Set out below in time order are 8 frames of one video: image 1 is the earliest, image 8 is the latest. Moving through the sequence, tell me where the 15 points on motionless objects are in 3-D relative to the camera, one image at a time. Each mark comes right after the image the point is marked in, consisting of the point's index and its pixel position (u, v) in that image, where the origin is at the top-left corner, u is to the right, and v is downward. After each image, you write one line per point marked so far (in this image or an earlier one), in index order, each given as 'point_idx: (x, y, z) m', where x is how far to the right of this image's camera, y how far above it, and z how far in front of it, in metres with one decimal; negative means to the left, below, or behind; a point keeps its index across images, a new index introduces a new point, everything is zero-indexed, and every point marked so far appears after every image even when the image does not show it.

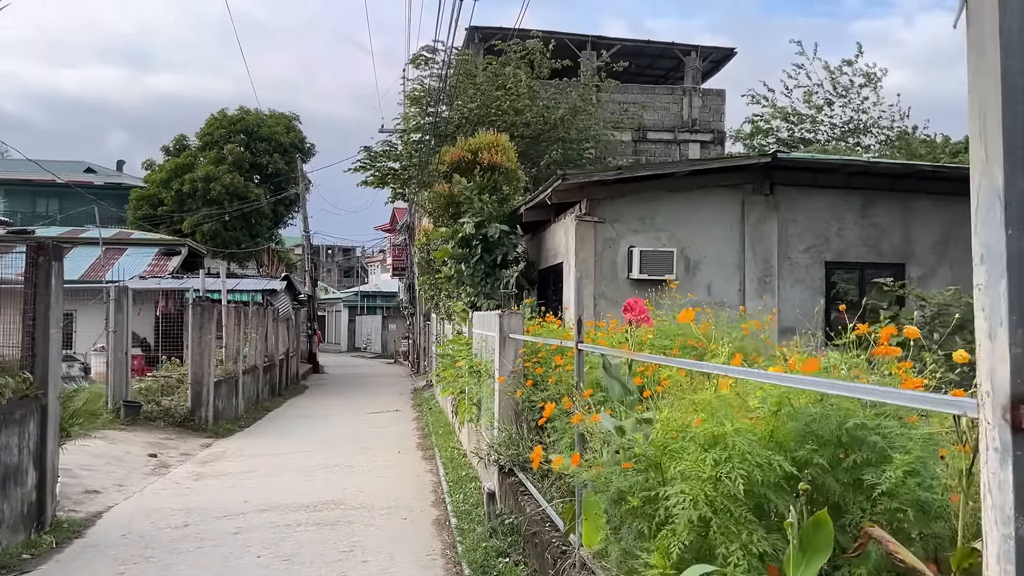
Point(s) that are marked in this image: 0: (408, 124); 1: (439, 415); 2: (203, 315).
0: (-2.3, +3.7, +18.5) m
1: (-1.1, -1.9, +12.3) m
2: (-4.4, -0.4, +11.8) m
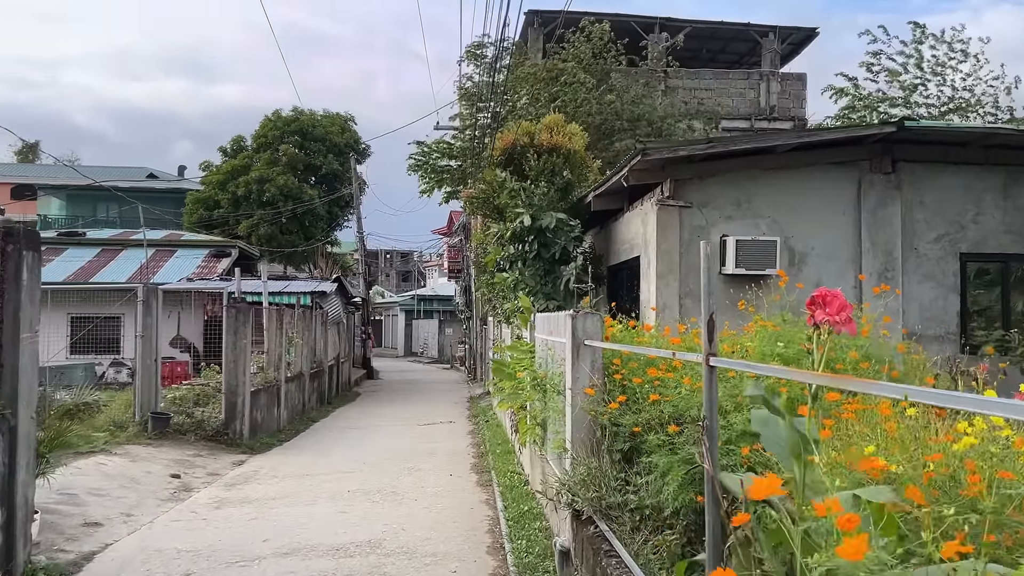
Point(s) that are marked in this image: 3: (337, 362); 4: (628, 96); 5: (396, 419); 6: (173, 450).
0: (-1.0, +3.6, +17.3) m
1: (-0.2, -1.9, +11.0) m
2: (-3.6, -0.4, +10.8) m
3: (-4.1, -1.7, +19.3) m
4: (+2.3, +3.9, +16.6) m
5: (-2.0, -2.3, +14.6) m
6: (-3.9, -1.9, +9.6) m
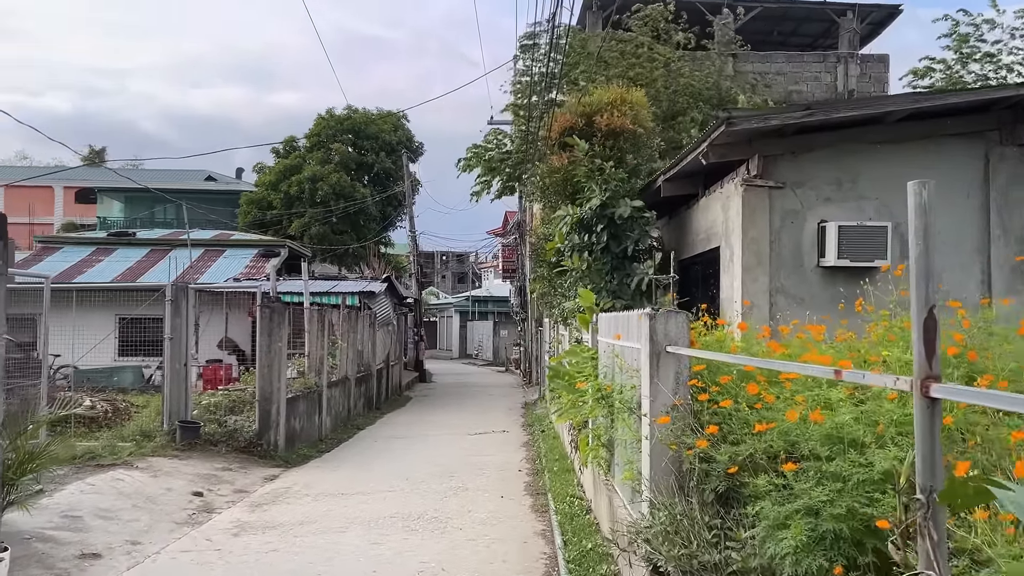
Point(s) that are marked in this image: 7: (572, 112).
0: (+0.1, +3.6, +16.3) m
1: (+0.5, -1.9, +10.0) m
2: (-2.9, -0.4, +9.9) m
3: (-2.8, -1.7, +18.5) m
4: (+3.3, +3.9, +15.4) m
5: (-1.1, -2.3, +13.7) m
6: (-3.3, -1.9, +8.8) m
7: (+0.8, +2.2, +10.3) m
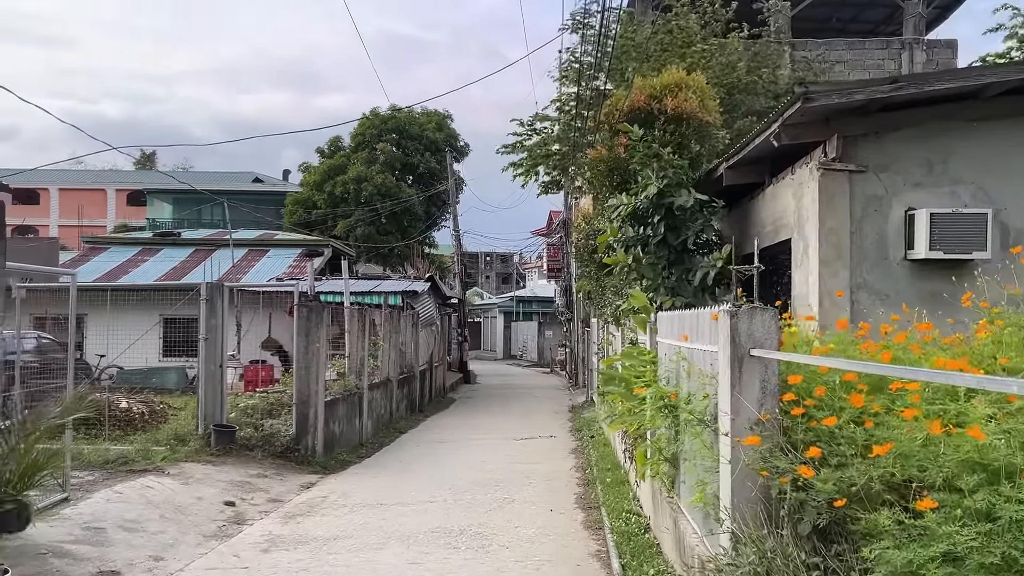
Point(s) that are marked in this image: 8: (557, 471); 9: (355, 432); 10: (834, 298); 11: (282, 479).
0: (+1.0, +3.7, +15.7) m
1: (+1.1, -1.9, +9.4) m
2: (-2.3, -0.3, +9.5) m
3: (-1.8, -1.7, +18.1) m
4: (+4.2, +3.9, +14.7) m
5: (-0.3, -2.3, +13.2) m
6: (-2.8, -1.8, +8.4) m
7: (+1.4, +2.3, +9.7) m
8: (+0.5, -2.0, +9.2) m
9: (-2.1, -2.0, +11.2) m
10: (+2.3, -0.1, +5.9) m
11: (-2.4, -1.9, +8.4) m
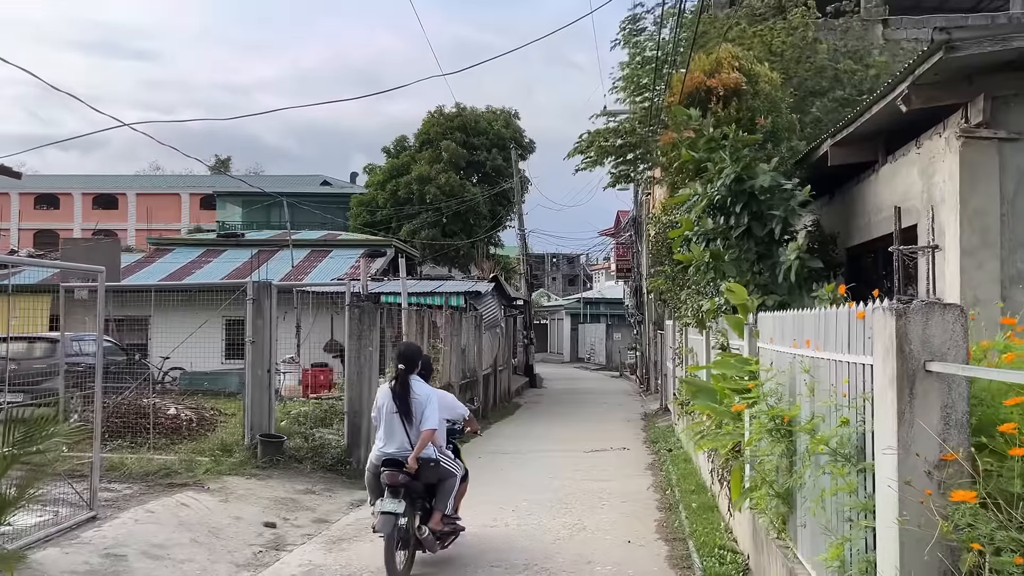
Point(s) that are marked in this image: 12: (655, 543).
0: (+2.2, +3.7, +14.7) m
1: (+1.8, -1.9, +8.4) m
2: (-1.6, -0.3, +8.8) m
3: (-0.4, -1.7, +17.3) m
4: (+5.3, +3.9, +13.4) m
5: (+0.7, -2.3, +12.3) m
6: (-2.2, -1.8, +7.7) m
7: (+2.1, +2.3, +8.7) m
8: (+1.2, -2.0, +8.2) m
9: (-1.3, -2.0, +10.5) m
10: (+2.7, 0.0, +4.8) m
11: (-1.7, -1.9, +7.7) m
12: (+1.0, -1.9, +6.1) m
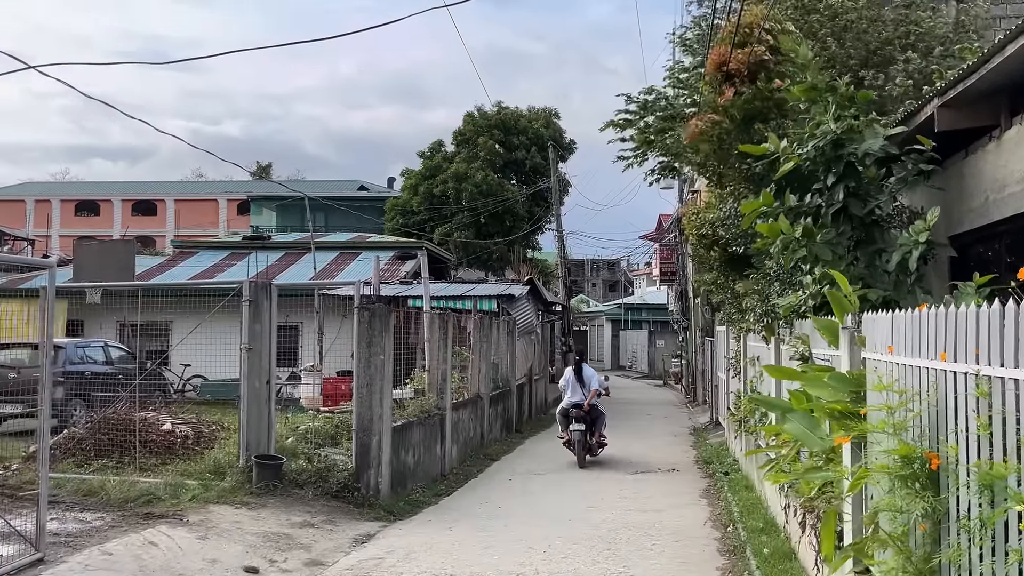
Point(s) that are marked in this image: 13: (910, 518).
0: (+2.8, +3.6, +13.4) m
1: (+2.1, -1.9, +7.1) m
2: (-1.3, -0.3, +7.7) m
3: (+0.3, -1.8, +16.1) m
4: (+5.8, +3.9, +12.0) m
5: (+1.2, -2.3, +11.1) m
6: (-1.9, -1.8, +6.7) m
7: (+2.4, +2.3, +7.4) m
8: (+1.5, -2.0, +7.0) m
9: (-0.9, -2.0, +9.4) m
10: (+2.8, 0.0, +3.5) m
11: (-1.4, -1.9, +6.6) m
12: (+1.2, -1.8, +4.9) m
13: (+1.4, -0.8, +2.9) m
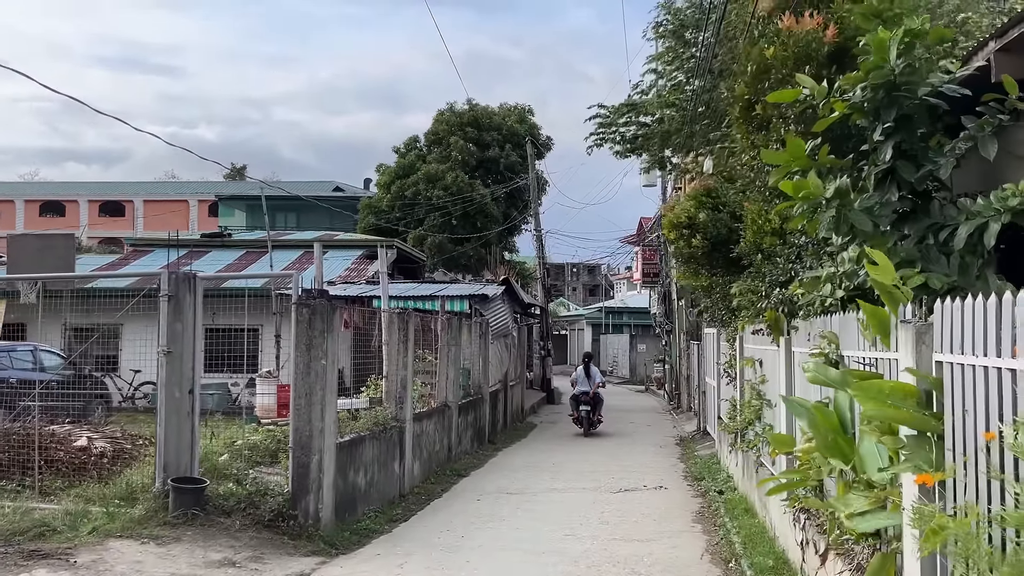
0: (+2.4, +3.6, +12.5) m
1: (+1.8, -1.8, +6.1) m
2: (-1.6, -0.3, +6.6) m
3: (-0.1, -1.8, +15.1) m
4: (+5.4, +3.9, +11.1) m
5: (+0.8, -2.3, +10.0) m
6: (-2.2, -1.8, +5.5) m
7: (+2.1, +2.3, +6.4) m
8: (+1.2, -1.9, +5.9) m
9: (-1.2, -1.9, +8.3) m
10: (+2.6, +0.1, +2.5) m
11: (-1.7, -1.9, +5.5) m
12: (+1.0, -1.8, +3.8) m
13: (+1.2, -0.7, +1.9) m
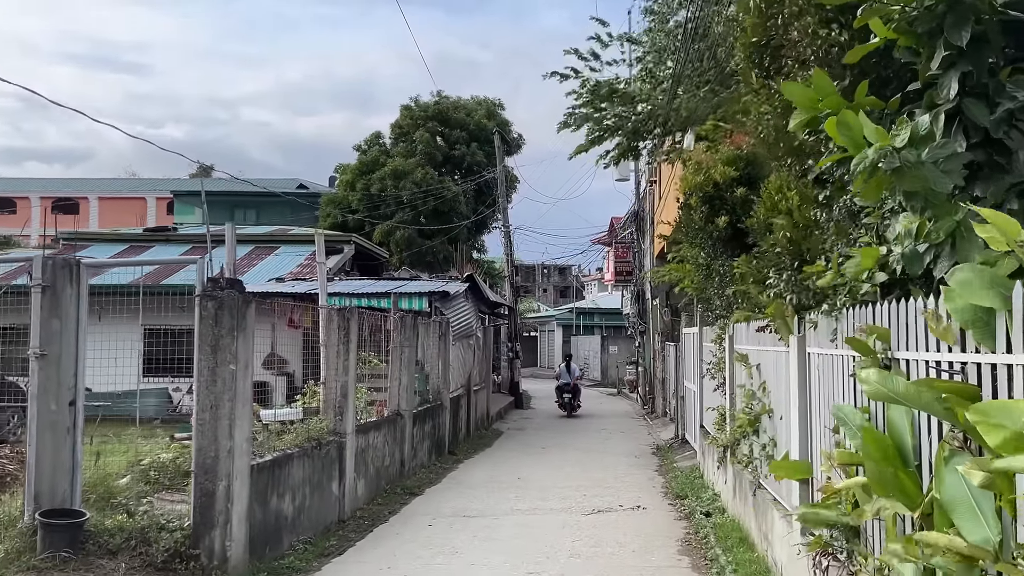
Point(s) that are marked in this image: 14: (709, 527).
0: (+1.9, +3.7, +11.4) m
1: (+1.5, -1.7, +5.0) m
2: (-1.9, -0.2, +5.4) m
3: (-0.8, -1.7, +13.9) m
4: (+4.9, +4.0, +10.2) m
5: (+0.4, -2.2, +8.9) m
6: (-2.5, -1.7, +4.3) m
7: (+1.8, +2.4, +5.4) m
8: (+0.9, -1.9, +4.8) m
9: (-1.6, -1.9, +7.1) m
10: (+2.5, +0.2, +1.5) m
11: (-2.0, -1.8, +4.3) m
12: (+0.8, -1.7, +2.7) m
13: (+1.1, -0.6, +0.8) m
14: (+1.6, -1.9, +6.8) m
